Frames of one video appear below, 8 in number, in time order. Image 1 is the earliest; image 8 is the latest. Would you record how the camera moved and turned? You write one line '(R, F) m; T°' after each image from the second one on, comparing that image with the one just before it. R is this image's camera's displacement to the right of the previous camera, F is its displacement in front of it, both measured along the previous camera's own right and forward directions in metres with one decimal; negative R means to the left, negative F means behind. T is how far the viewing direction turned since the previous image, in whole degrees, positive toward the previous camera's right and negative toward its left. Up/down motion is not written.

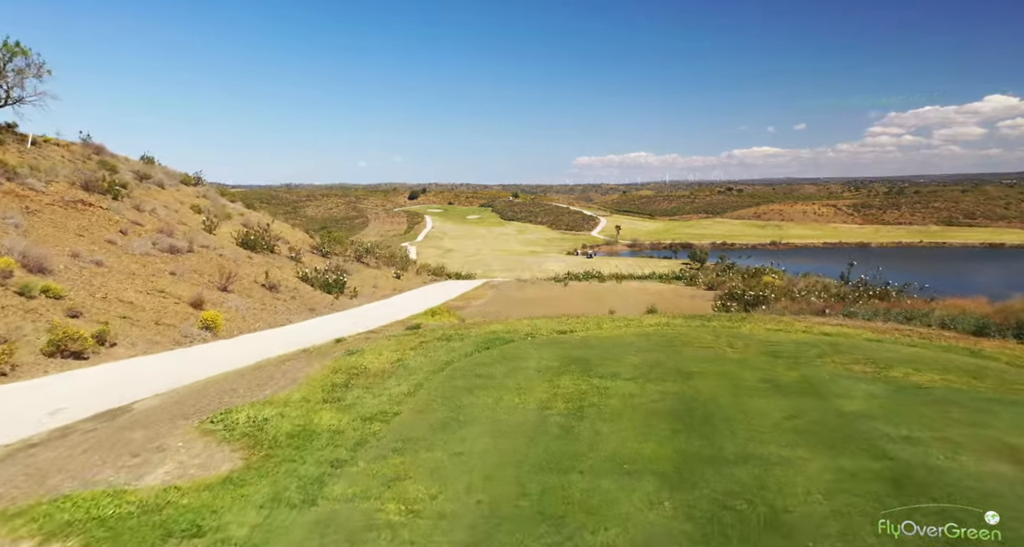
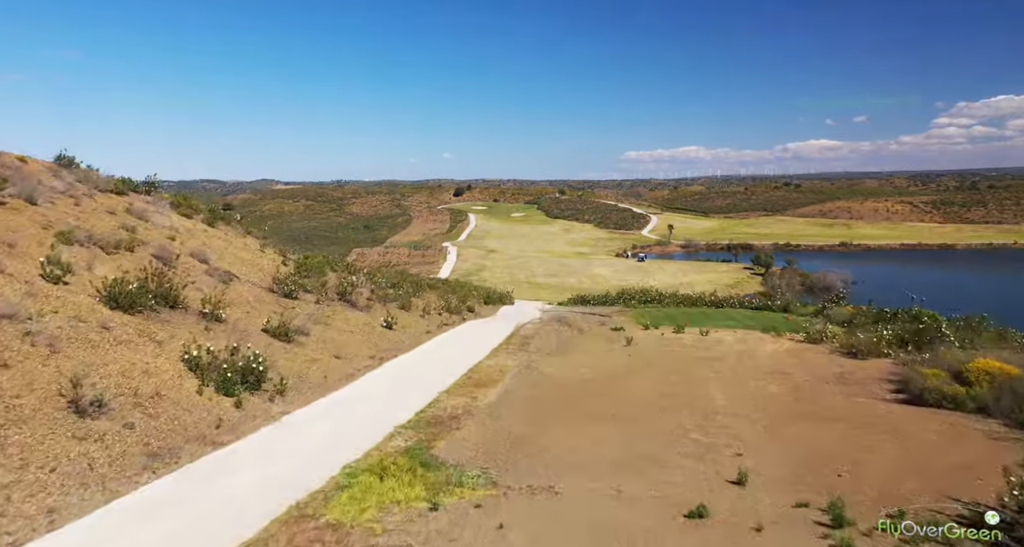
(+0.1, +3.7) m; -4°
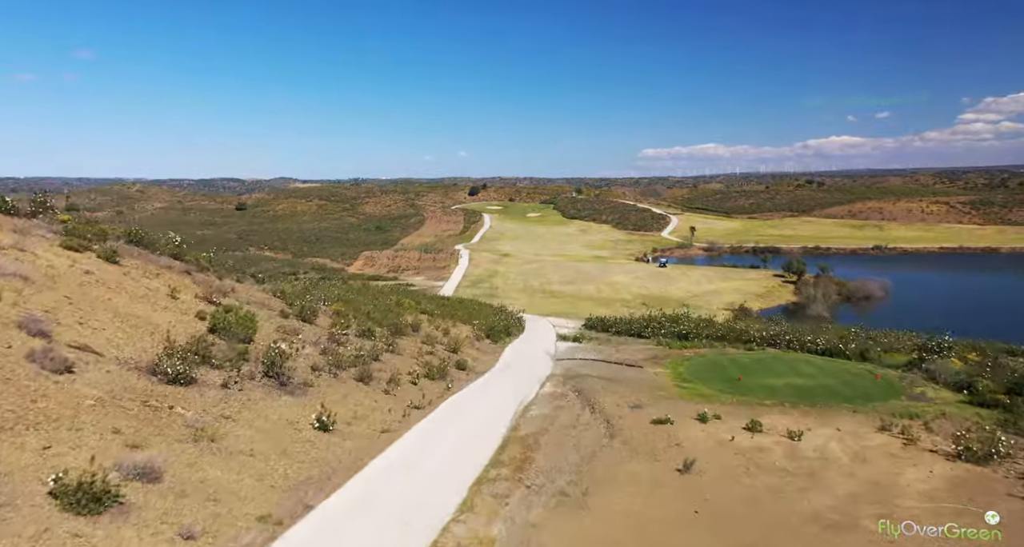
(+0.2, +2.9) m; -1°
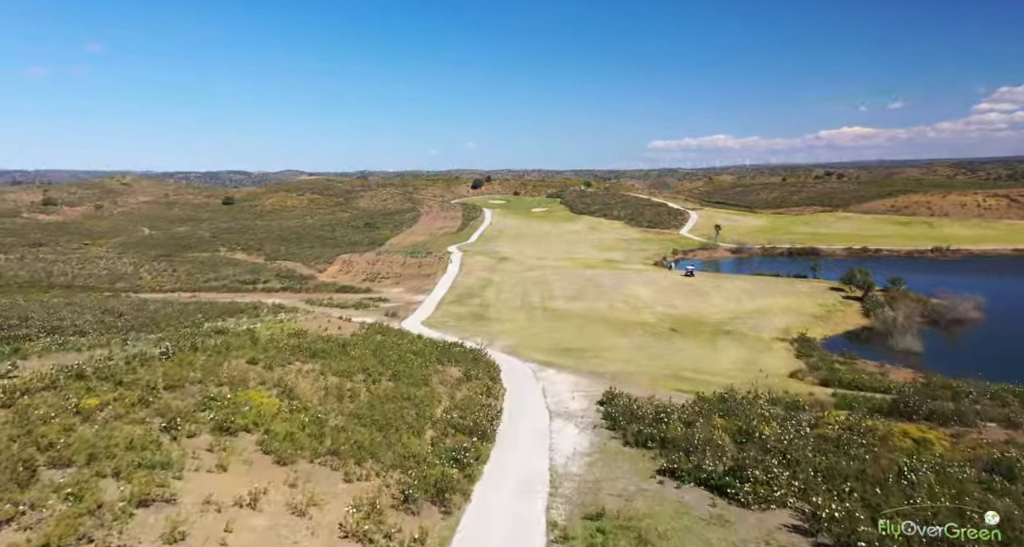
(+0.8, +9.3) m; -1°
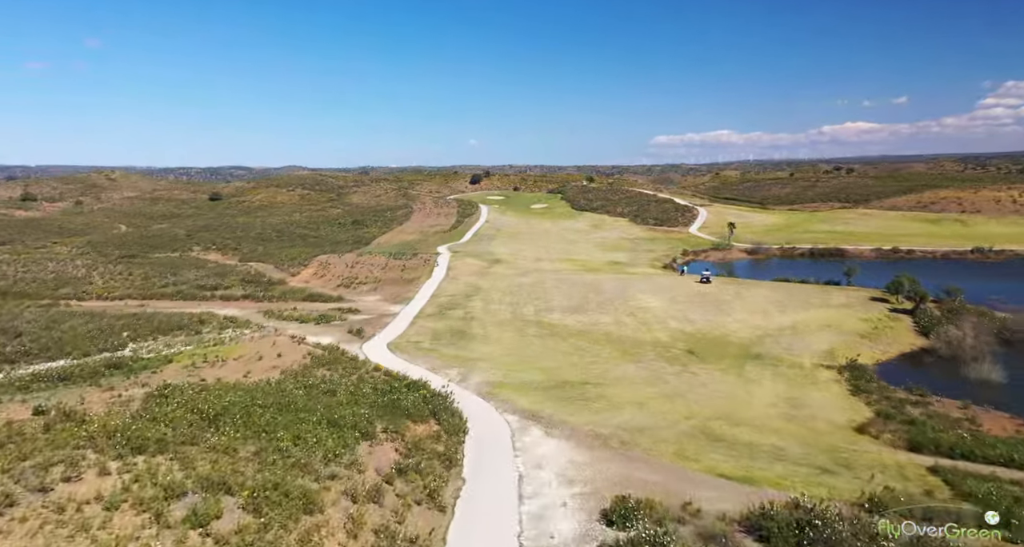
(+0.7, +5.8) m; 0°
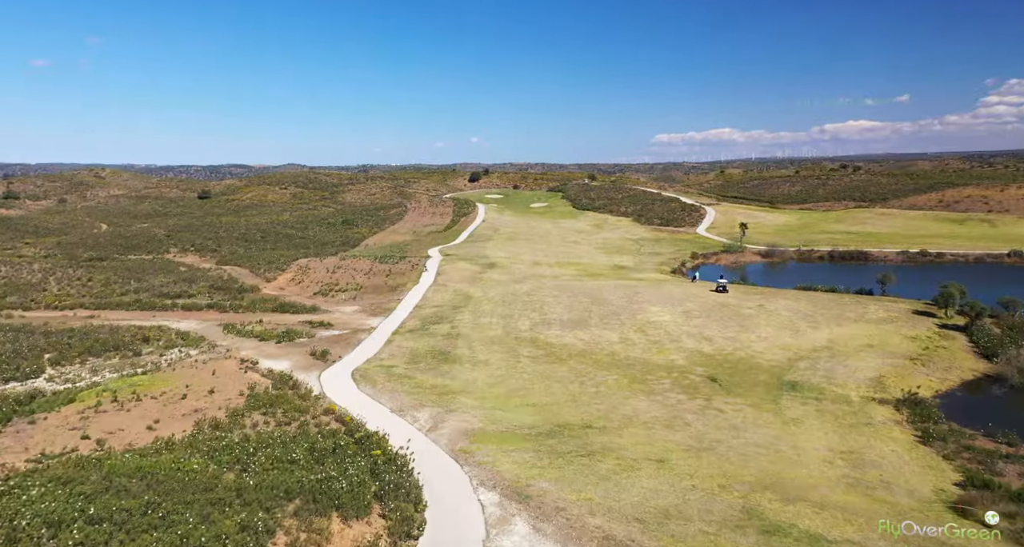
(+0.4, +4.4) m; 0°
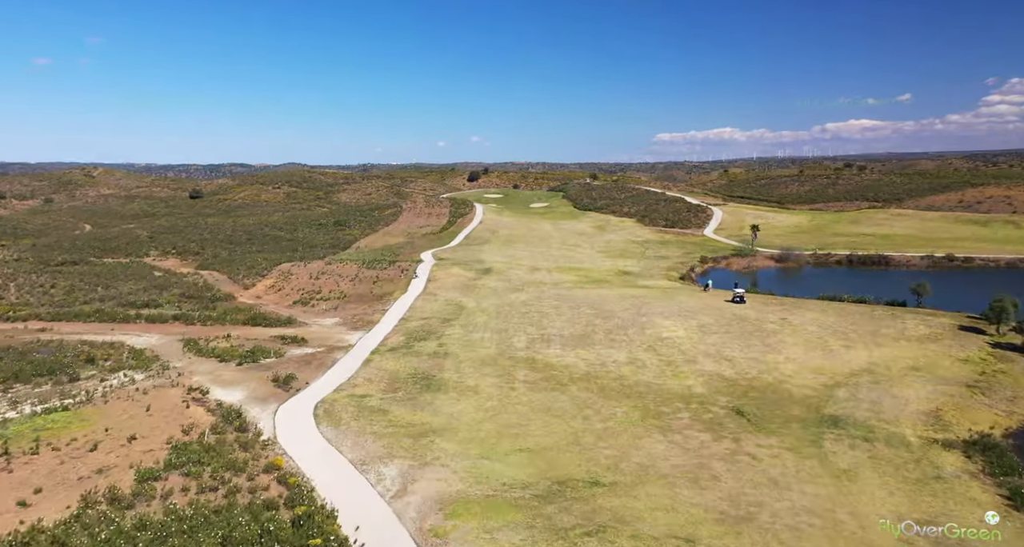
(+0.3, +3.5) m; 0°
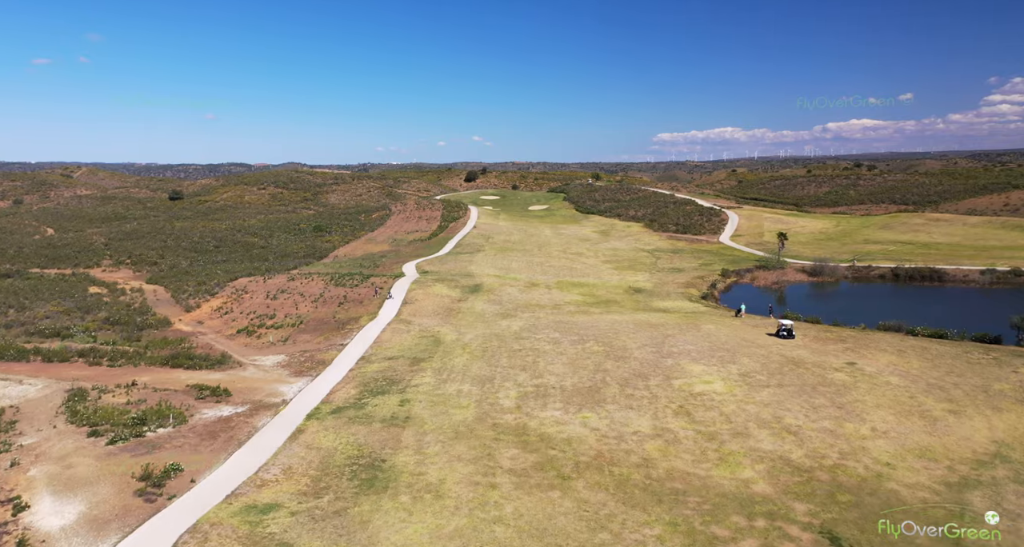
(+0.5, +7.1) m; 0°
